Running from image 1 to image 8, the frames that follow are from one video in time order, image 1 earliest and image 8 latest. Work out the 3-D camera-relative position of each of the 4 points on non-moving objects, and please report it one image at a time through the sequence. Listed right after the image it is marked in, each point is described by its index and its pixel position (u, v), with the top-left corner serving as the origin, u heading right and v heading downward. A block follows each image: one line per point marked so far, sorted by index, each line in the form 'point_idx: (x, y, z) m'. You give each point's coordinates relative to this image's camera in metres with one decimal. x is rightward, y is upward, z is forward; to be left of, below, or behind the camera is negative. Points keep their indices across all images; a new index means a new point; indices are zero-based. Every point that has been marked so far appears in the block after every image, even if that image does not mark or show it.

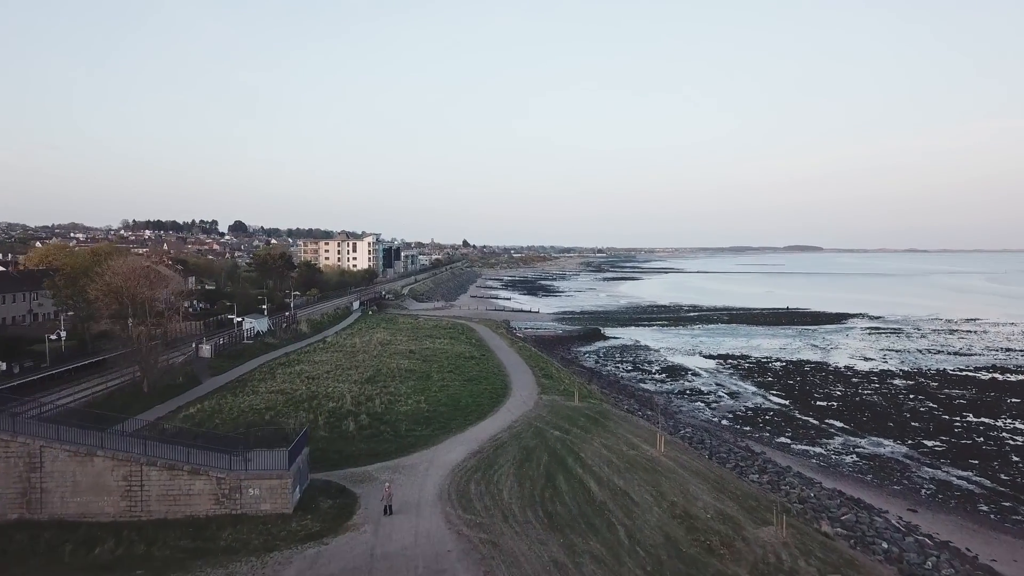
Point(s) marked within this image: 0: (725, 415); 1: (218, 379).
0: (+5.0, -3.0, +18.8) m
1: (-6.1, -1.9, +16.7) m
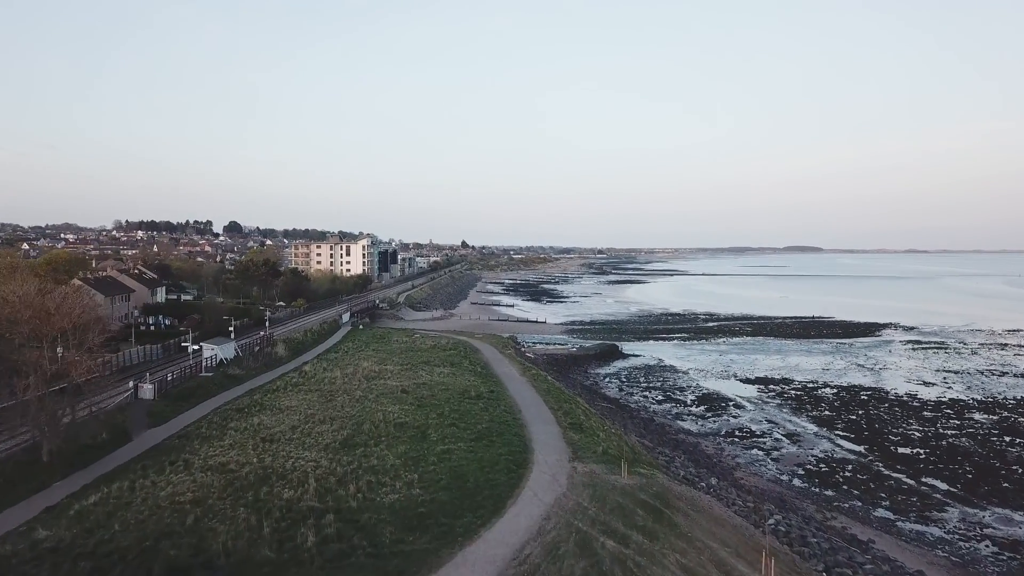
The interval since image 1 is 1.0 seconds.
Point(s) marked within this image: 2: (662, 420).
0: (+5.3, -3.4, +15.1) m
1: (-5.7, -2.3, +13.0) m
2: (+3.6, -3.2, +19.4) m
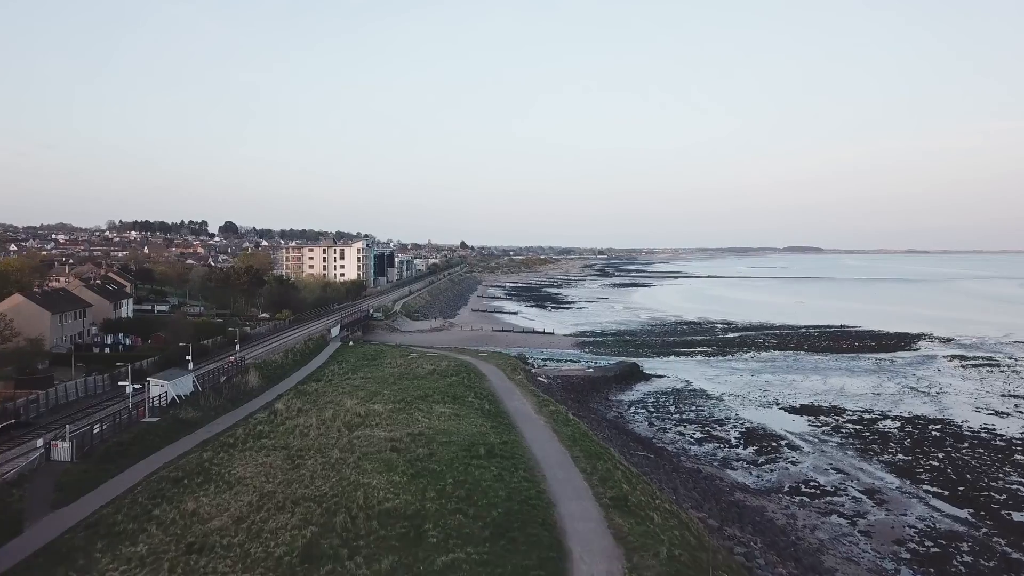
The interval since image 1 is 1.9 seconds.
0: (+5.6, -3.9, +11.8) m
1: (-5.4, -2.8, +9.6) m
2: (+3.9, -3.6, +16.0) m
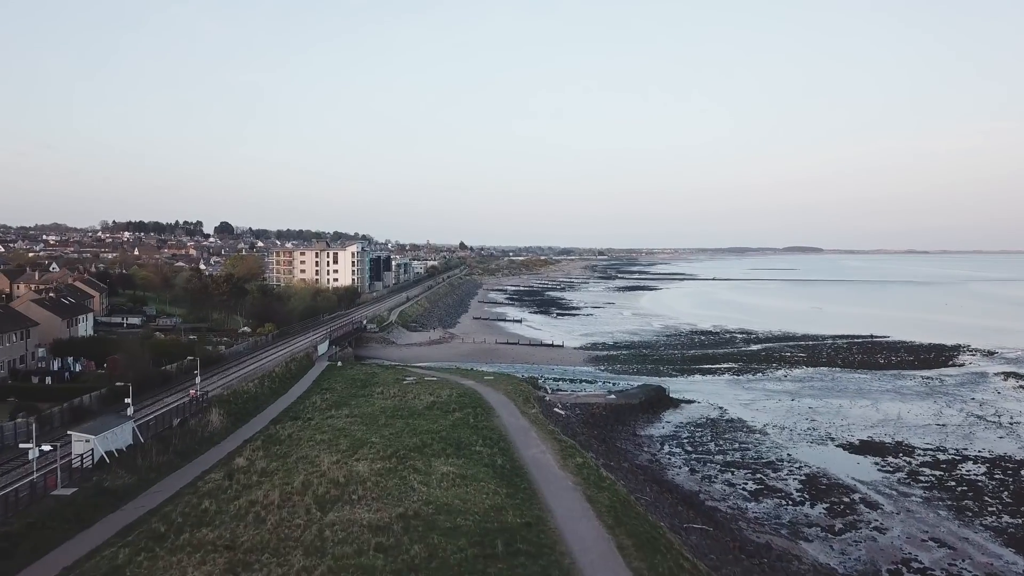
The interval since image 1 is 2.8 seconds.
0: (+5.9, -4.3, +8.5) m
1: (-5.1, -3.2, +6.3) m
2: (+4.2, -4.0, +12.7) m
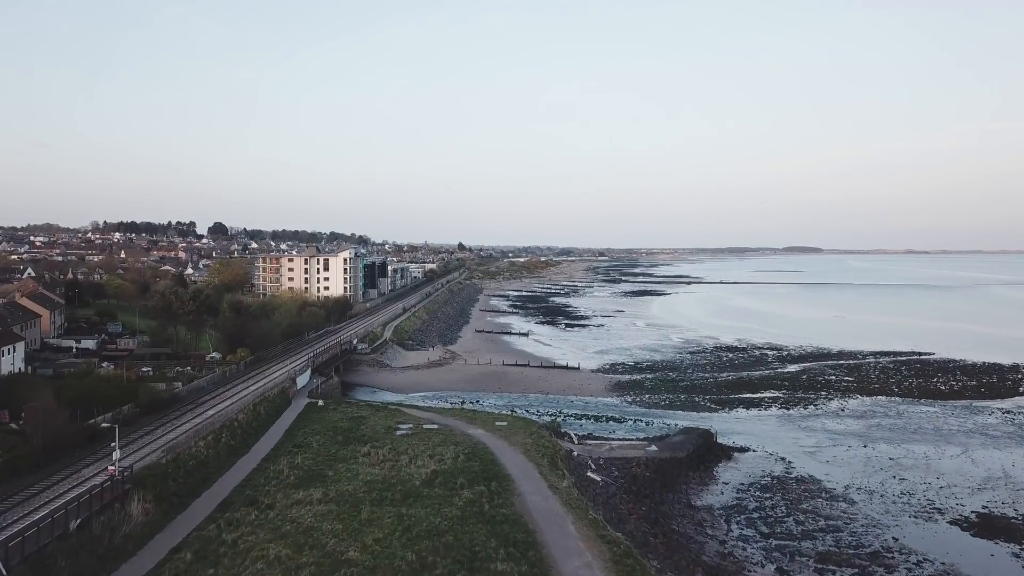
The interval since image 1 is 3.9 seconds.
0: (+6.4, -4.9, +4.3) m
1: (-4.6, -3.8, +2.0) m
2: (+4.7, -4.7, +8.5) m
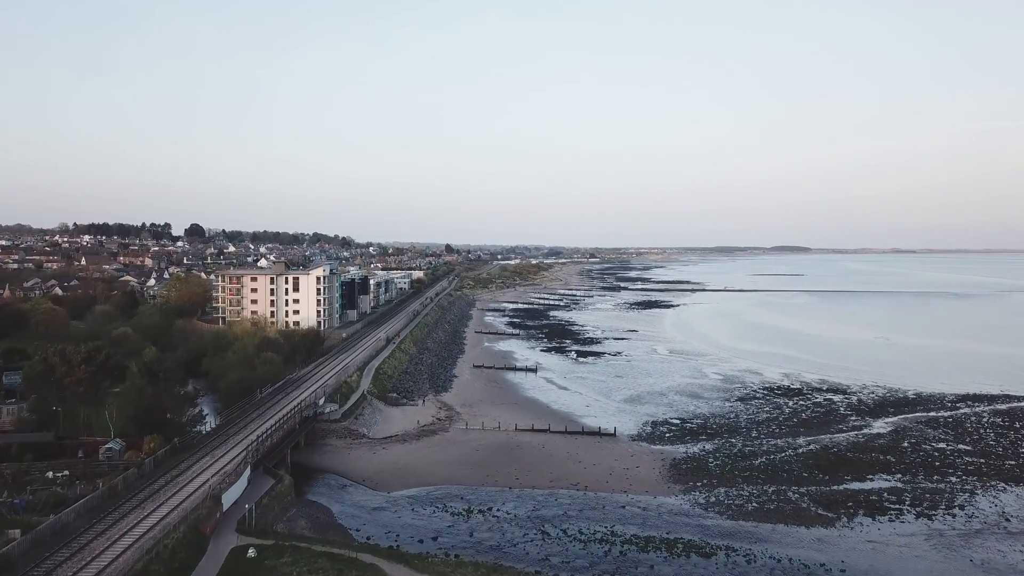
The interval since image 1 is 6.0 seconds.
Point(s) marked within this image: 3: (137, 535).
0: (+7.4, -6.3, -3.4) m
1: (-3.6, -5.2, -5.9) m
2: (+5.6, -6.1, +0.7) m
3: (-6.4, -4.1, +13.7) m
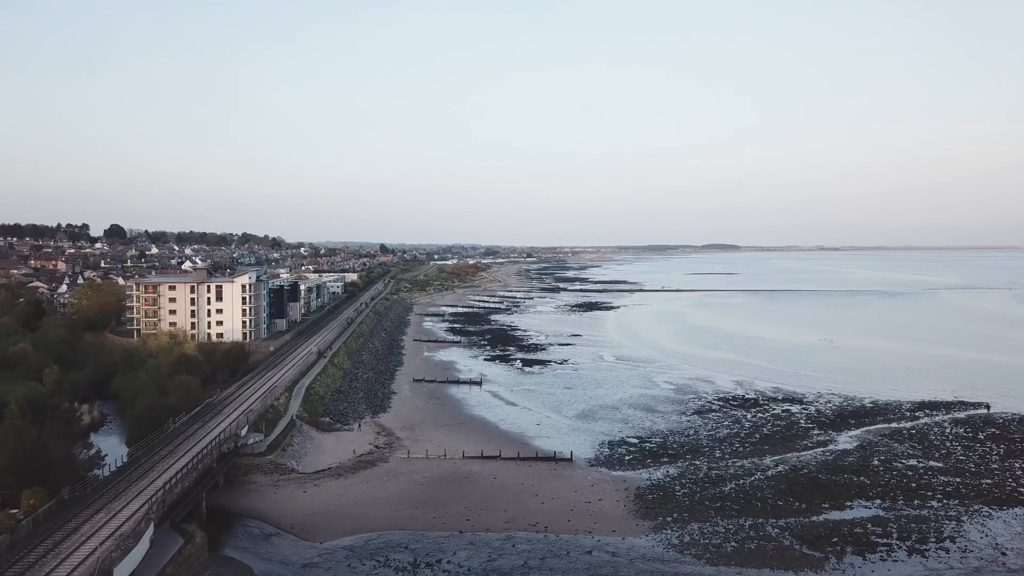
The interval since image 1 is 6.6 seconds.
0: (+8.2, -6.7, -5.1) m
1: (-2.6, -5.7, -8.5) m
2: (+6.1, -6.4, -1.1) m
3: (-6.9, -4.6, +10.8) m
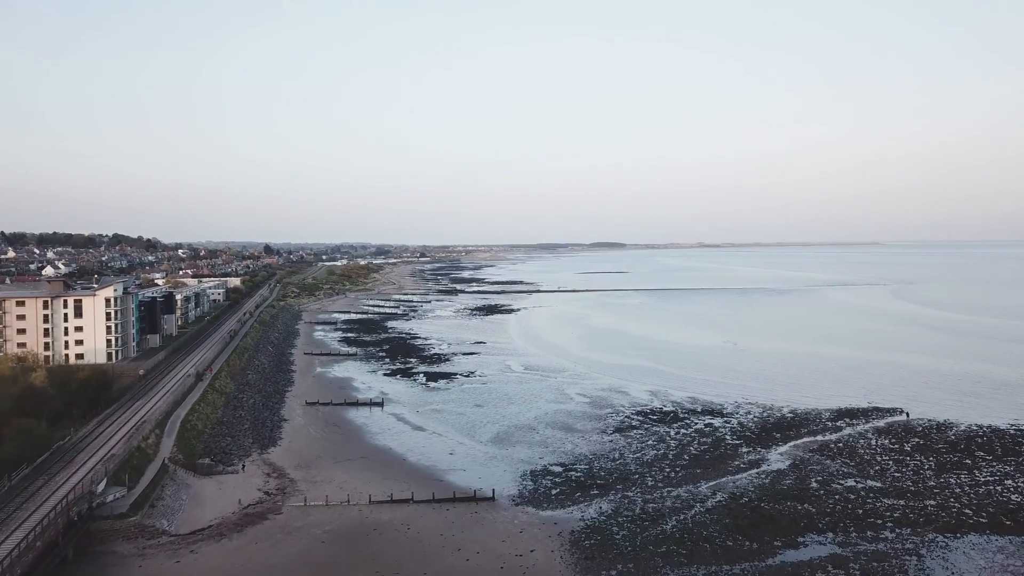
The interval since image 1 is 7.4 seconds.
0: (+9.8, -7.1, -6.7) m
1: (-0.4, -6.2, -11.4) m
2: (+7.2, -6.8, -3.0) m
3: (-7.4, -5.2, +7.1) m
